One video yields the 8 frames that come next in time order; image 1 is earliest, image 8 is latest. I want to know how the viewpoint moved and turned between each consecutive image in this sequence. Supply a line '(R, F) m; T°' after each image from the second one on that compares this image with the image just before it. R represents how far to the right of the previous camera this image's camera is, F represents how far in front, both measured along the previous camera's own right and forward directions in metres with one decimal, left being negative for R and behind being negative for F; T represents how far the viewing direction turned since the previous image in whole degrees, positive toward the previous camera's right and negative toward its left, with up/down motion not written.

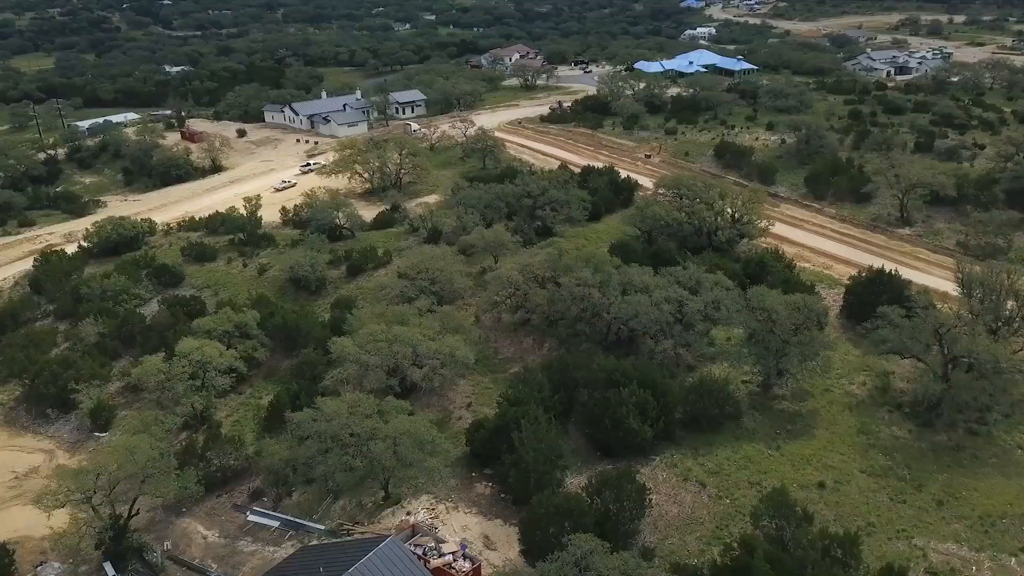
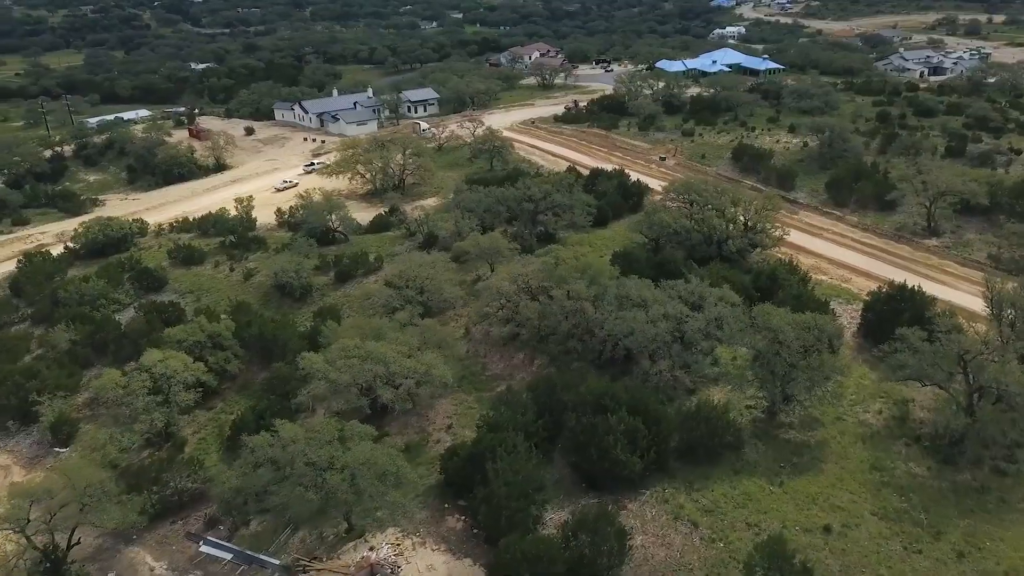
(+1.2, +1.8) m; -2°
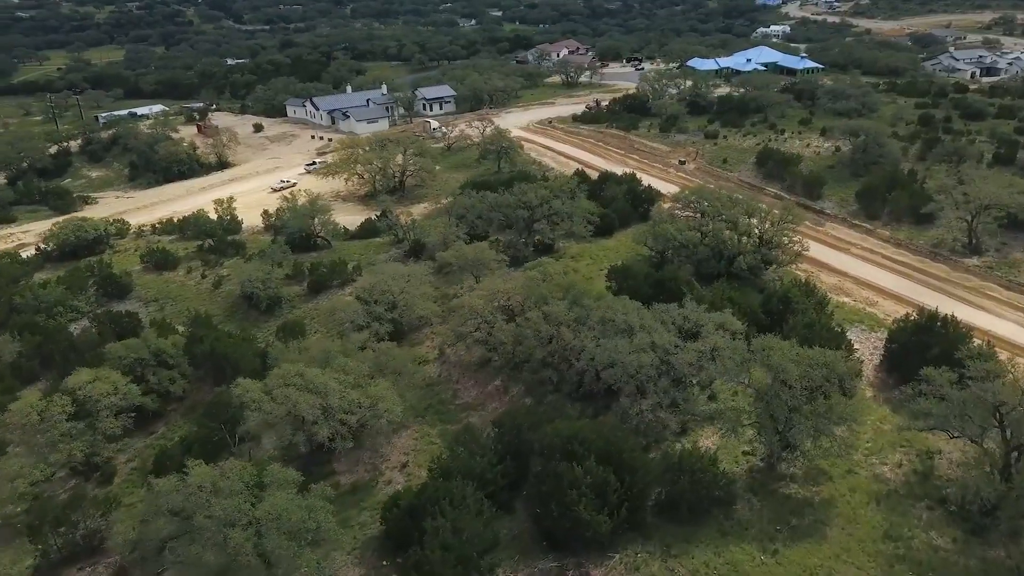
(+1.9, +2.8) m; -3°
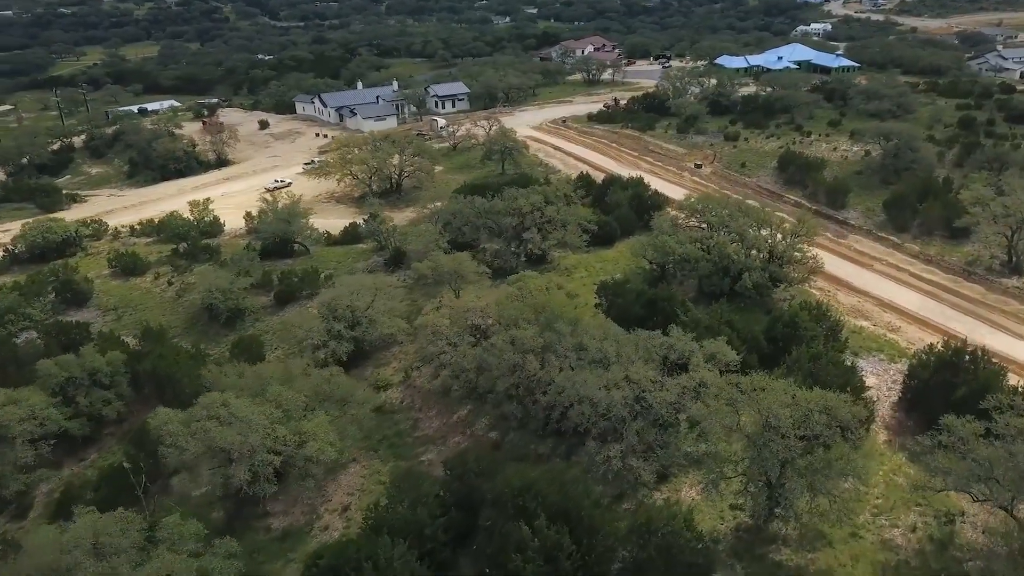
(+1.8, +2.5) m; -3°
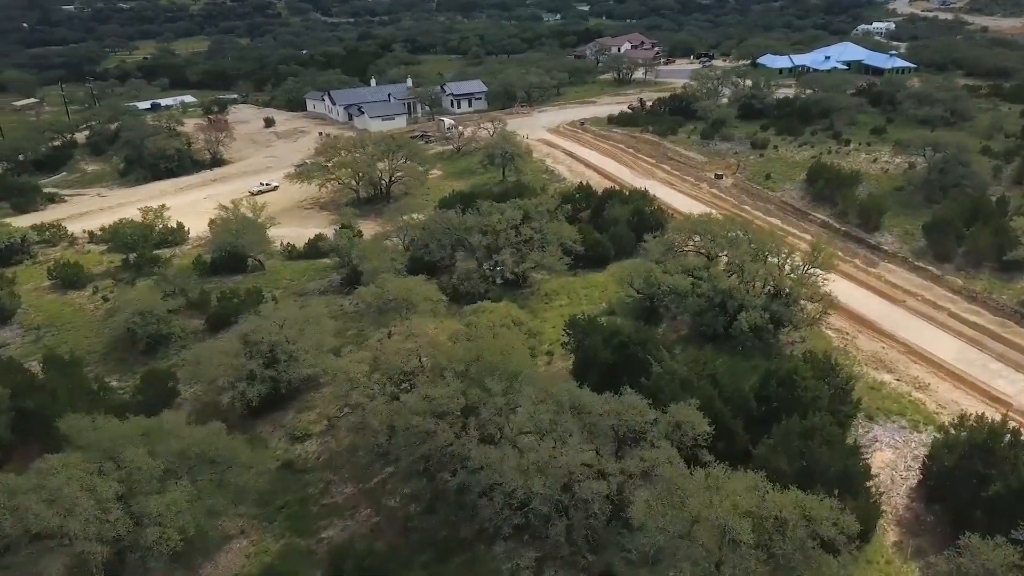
(+2.6, +3.7) m; -4°
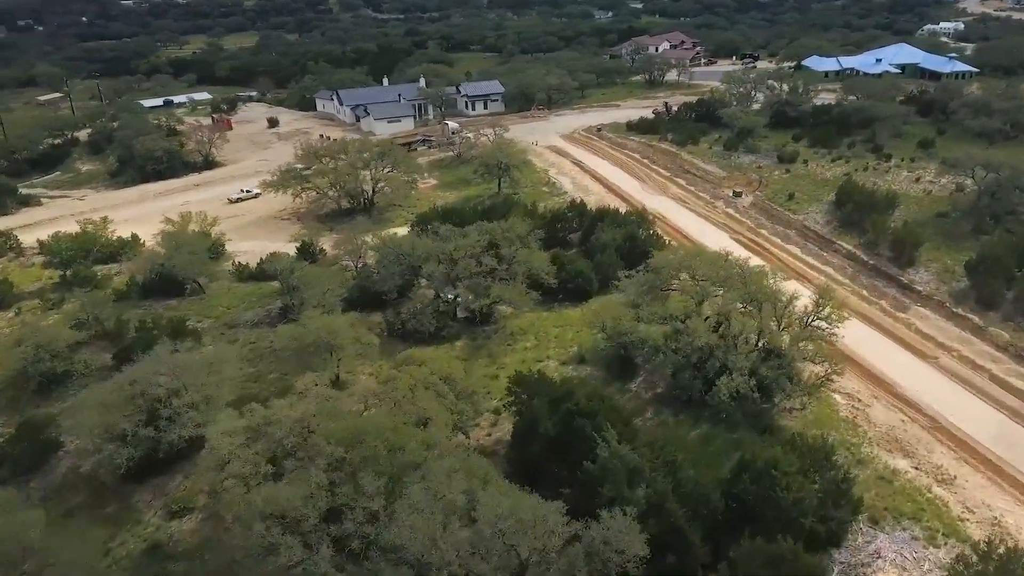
(+2.6, +3.6) m; -4°
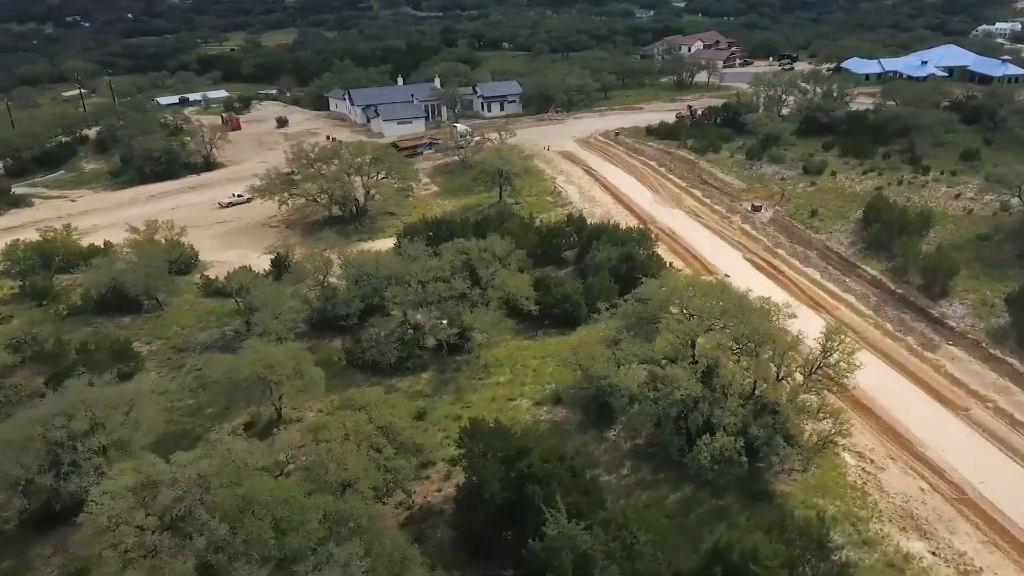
(+1.6, +2.3) m; -3°
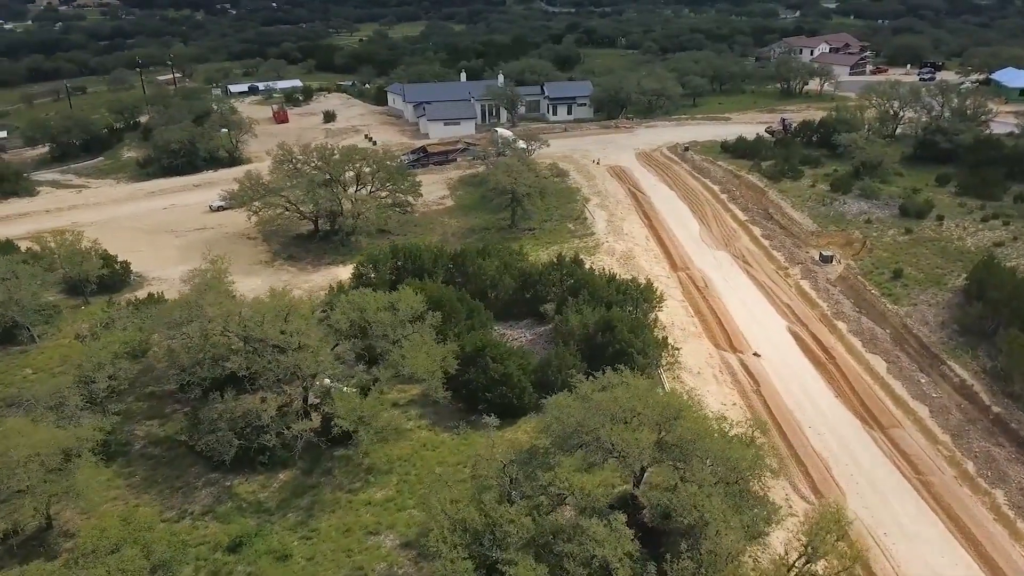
(+4.0, +6.0) m; -9°
